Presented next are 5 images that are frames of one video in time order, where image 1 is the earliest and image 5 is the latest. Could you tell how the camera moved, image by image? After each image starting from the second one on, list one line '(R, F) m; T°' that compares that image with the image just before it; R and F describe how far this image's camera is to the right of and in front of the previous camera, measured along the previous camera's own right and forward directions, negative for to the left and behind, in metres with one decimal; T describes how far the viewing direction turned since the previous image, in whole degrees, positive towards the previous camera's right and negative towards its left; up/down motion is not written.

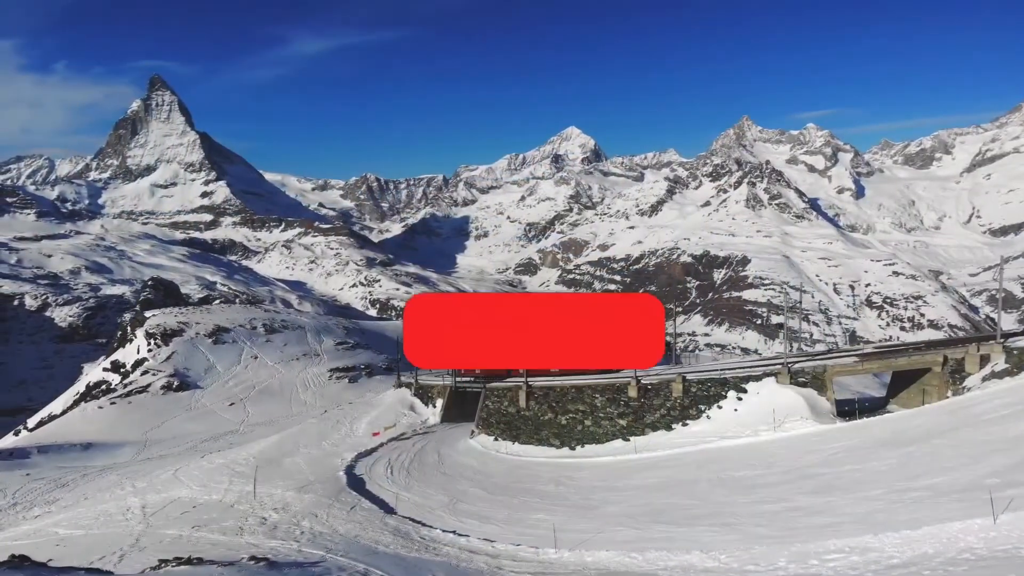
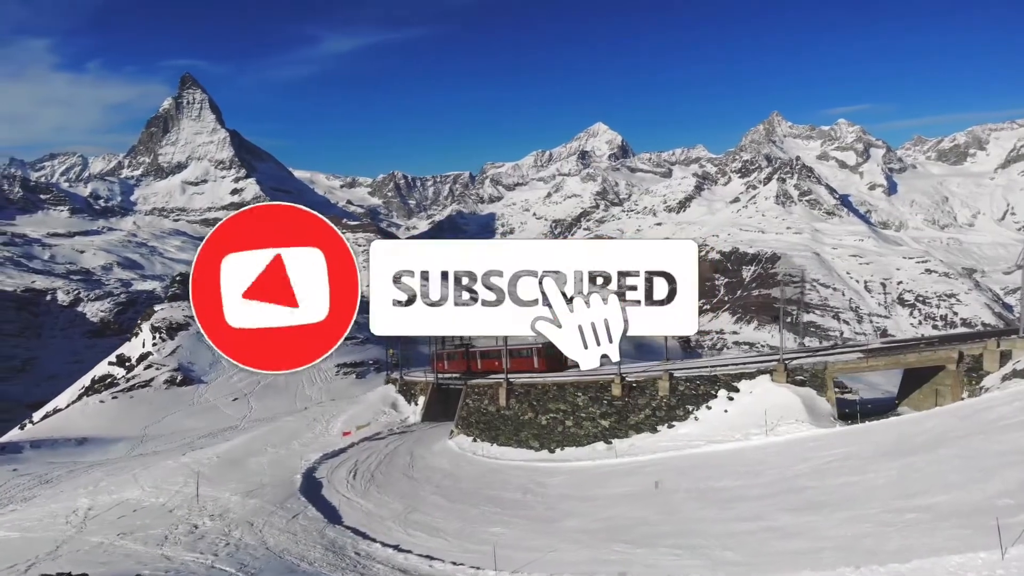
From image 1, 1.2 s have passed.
(+1.9, +2.0) m; -2°
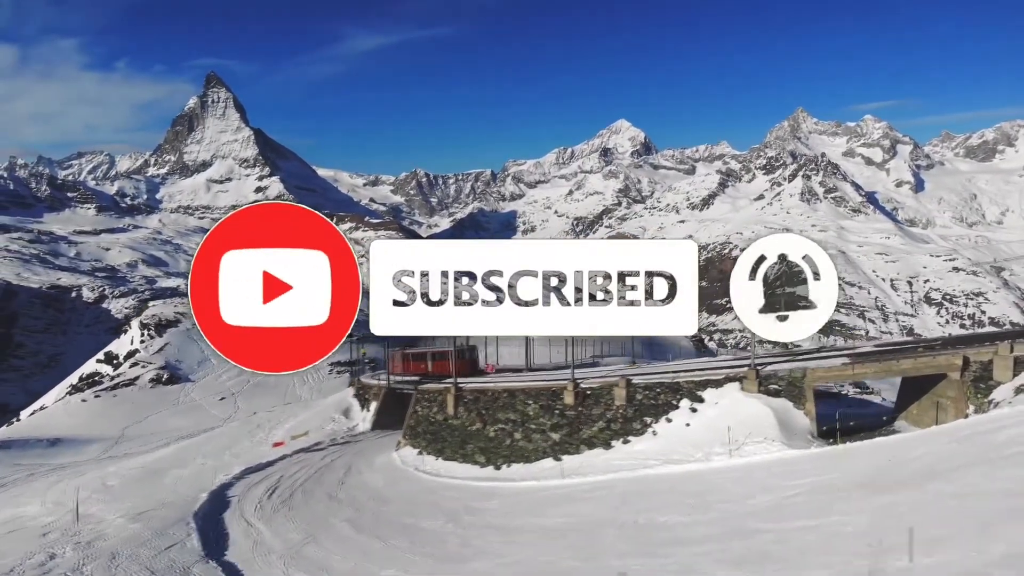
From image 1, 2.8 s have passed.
(+2.8, +2.9) m; -2°
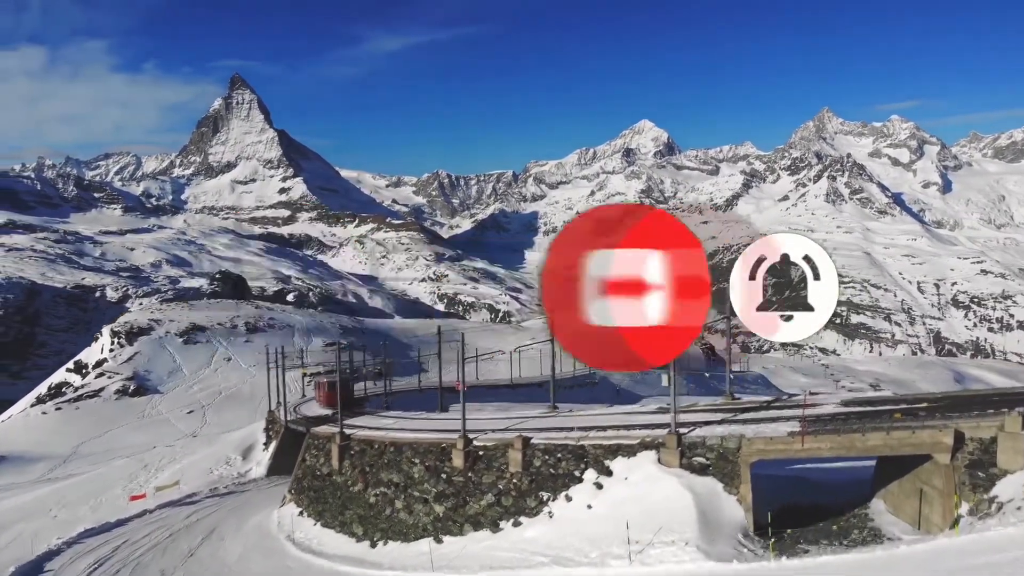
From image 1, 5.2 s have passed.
(+3.9, +4.3) m; -2°
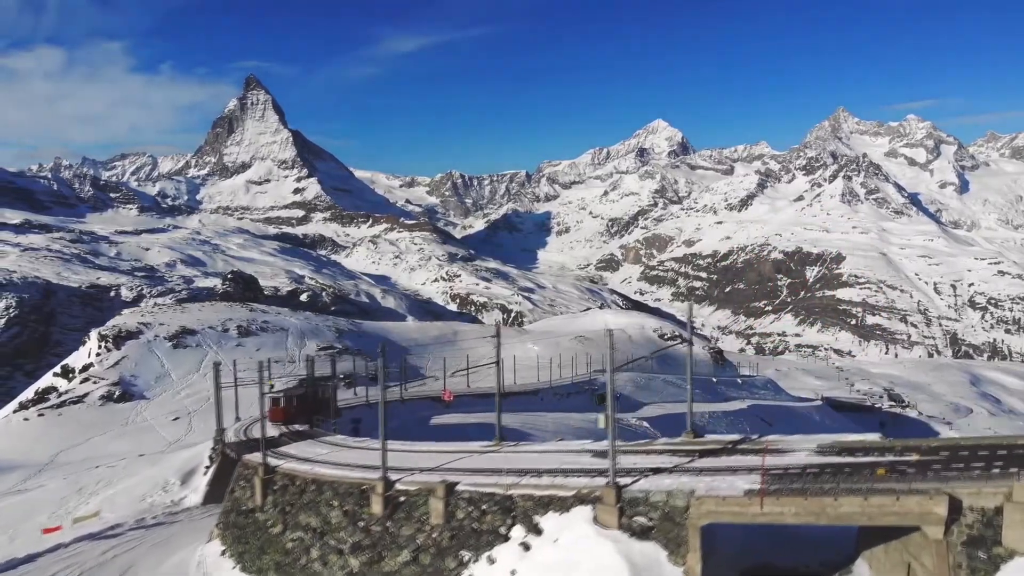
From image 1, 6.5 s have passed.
(+1.9, +2.2) m; -1°
